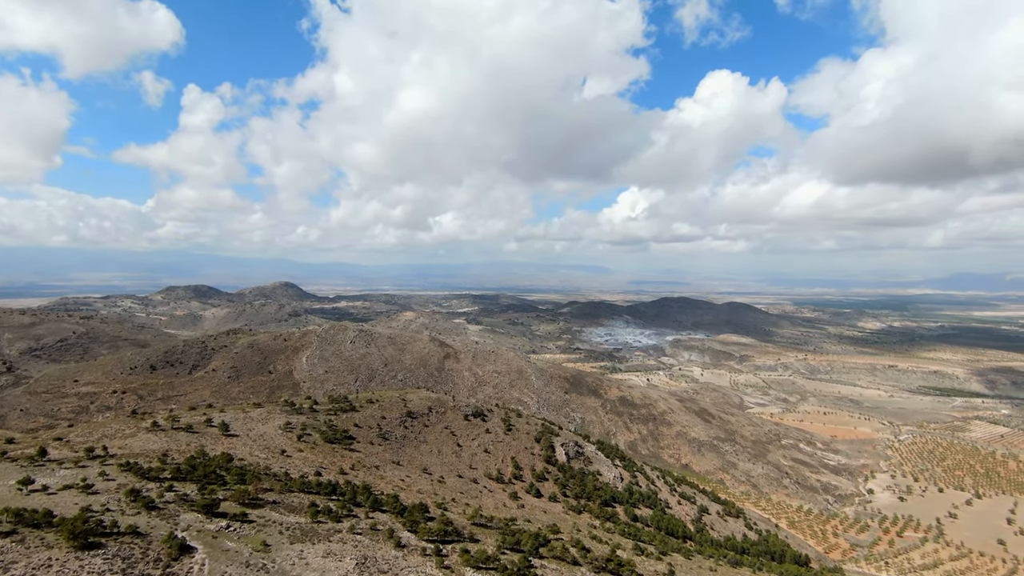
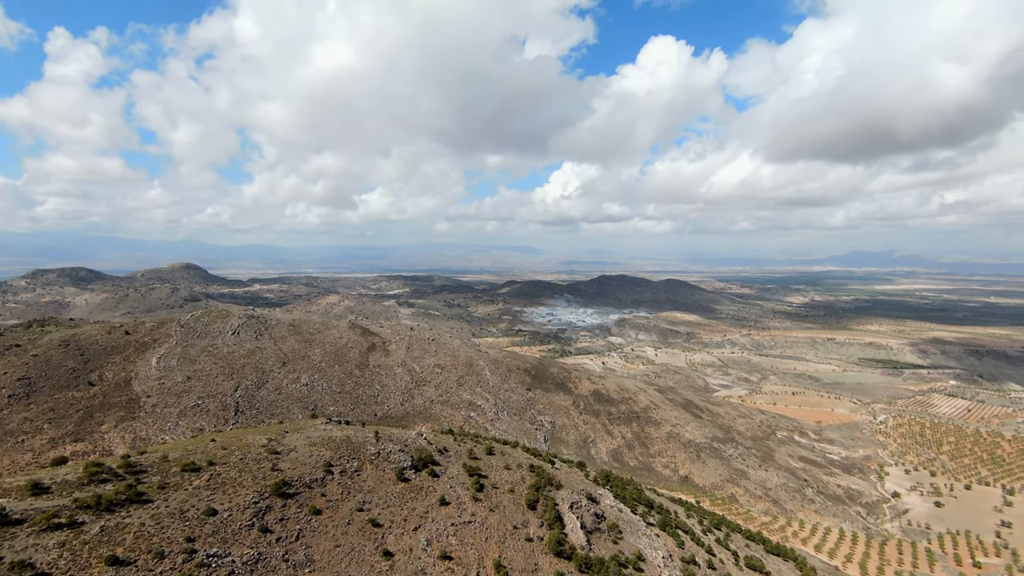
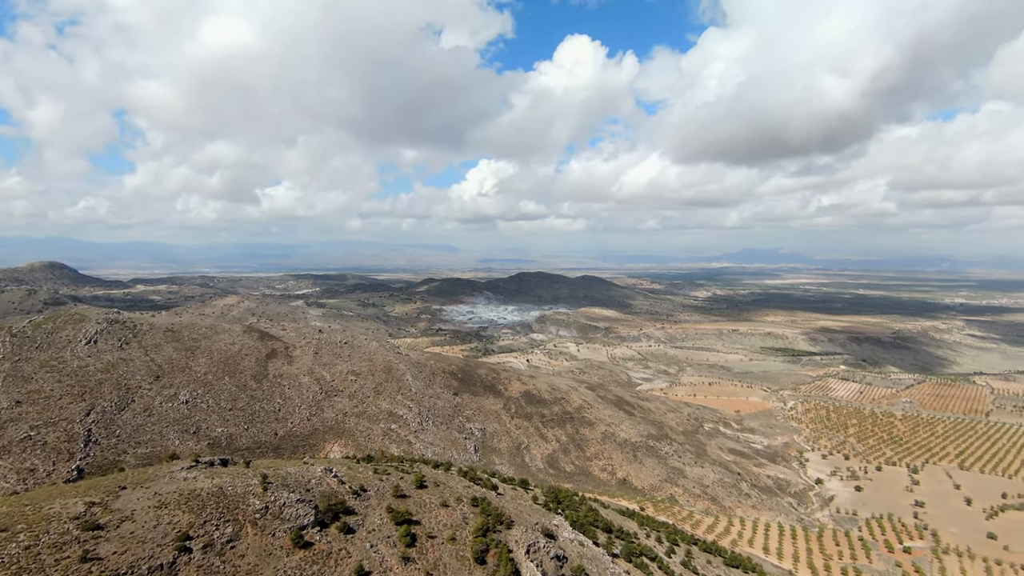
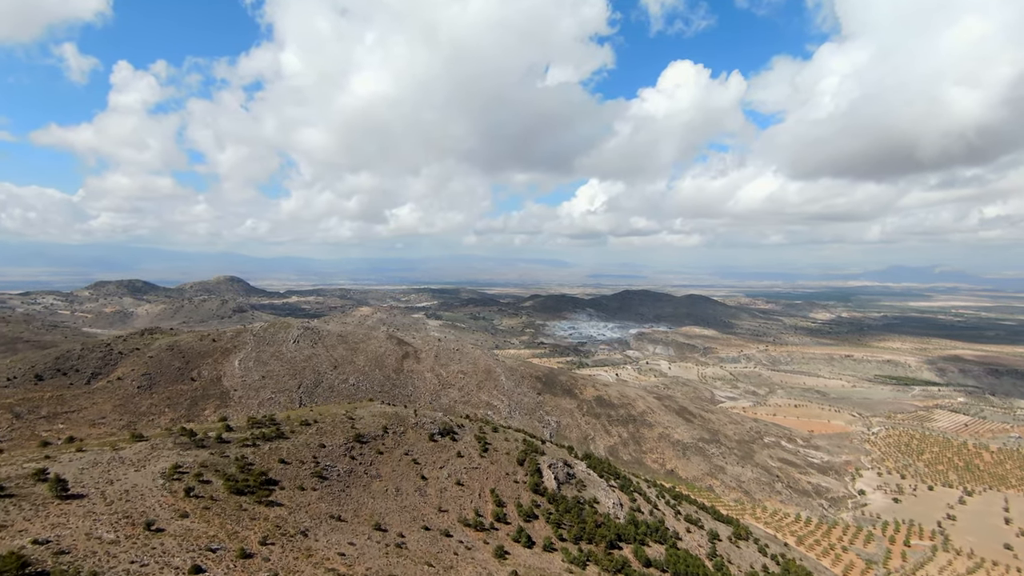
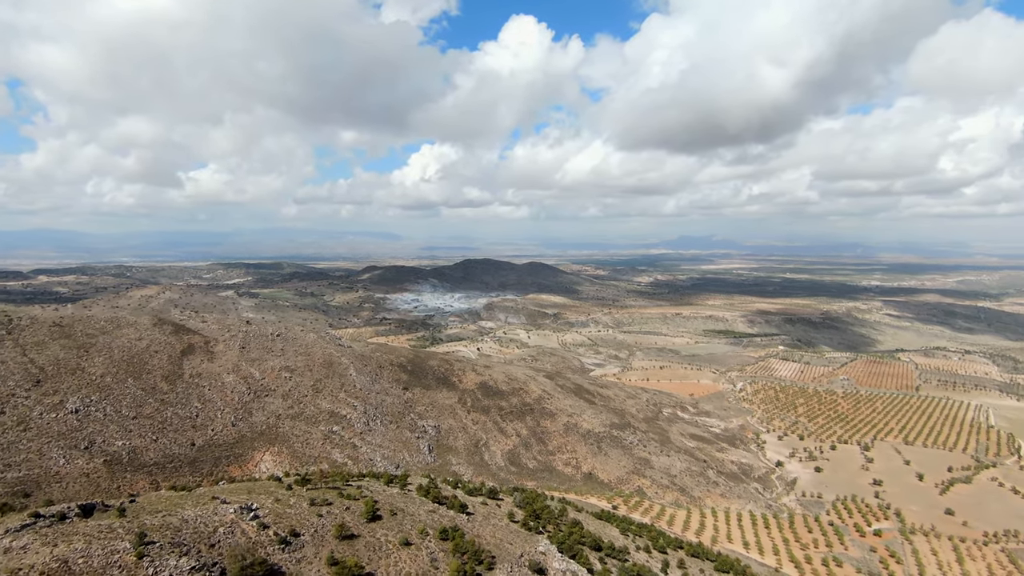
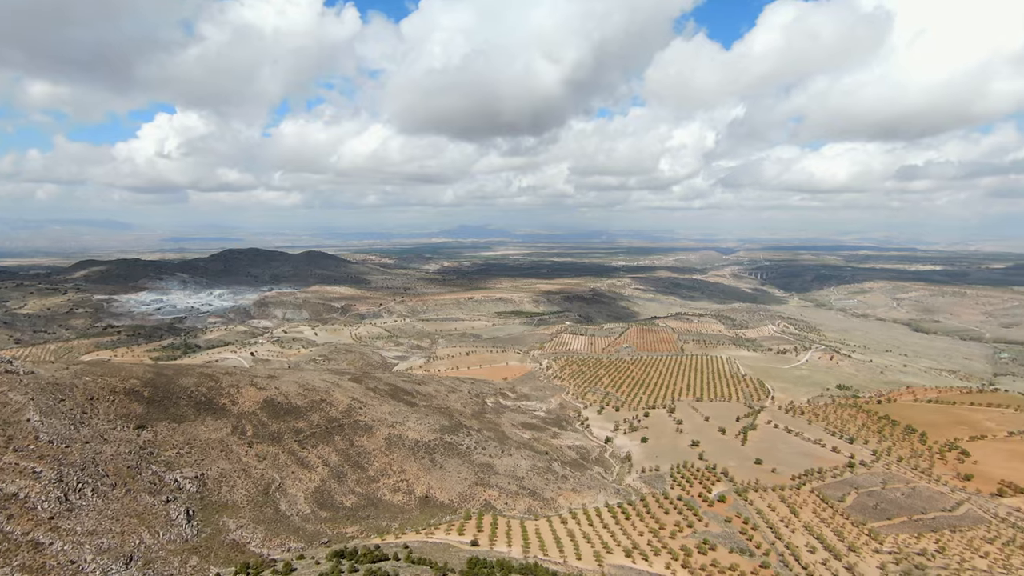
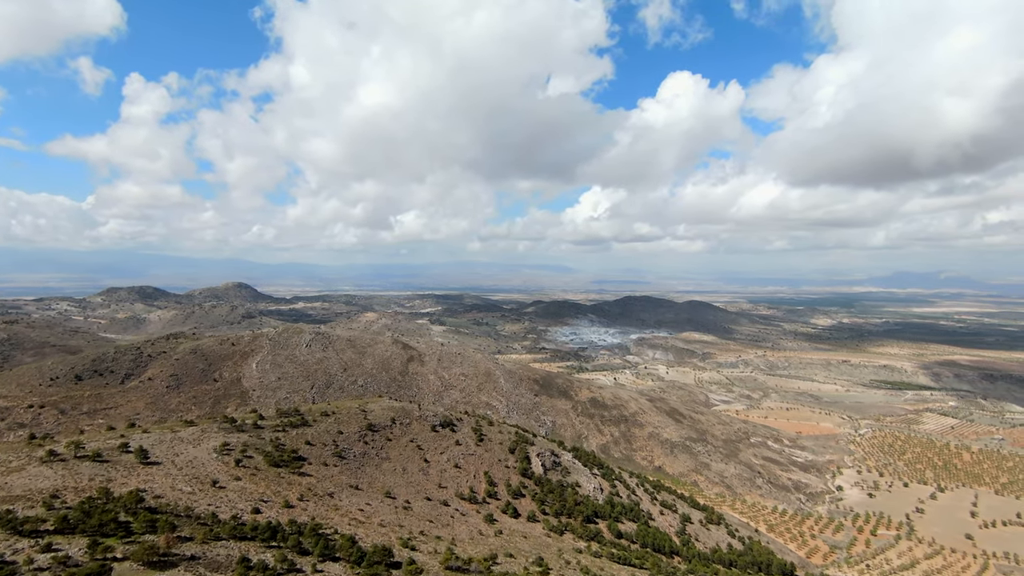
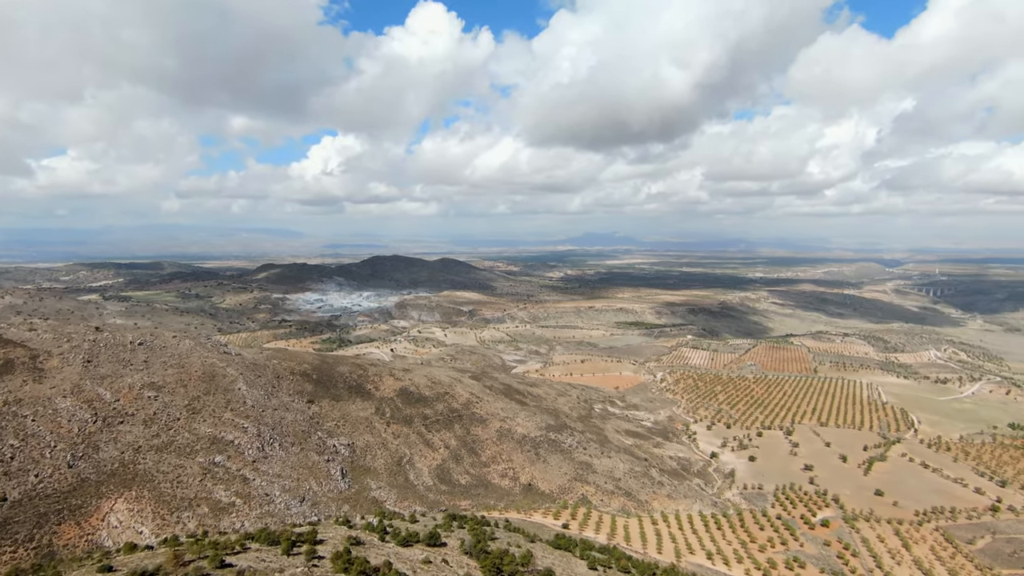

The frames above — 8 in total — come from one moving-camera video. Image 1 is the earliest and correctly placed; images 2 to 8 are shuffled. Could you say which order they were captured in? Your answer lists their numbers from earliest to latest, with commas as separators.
7, 4, 2, 3, 5, 8, 6
